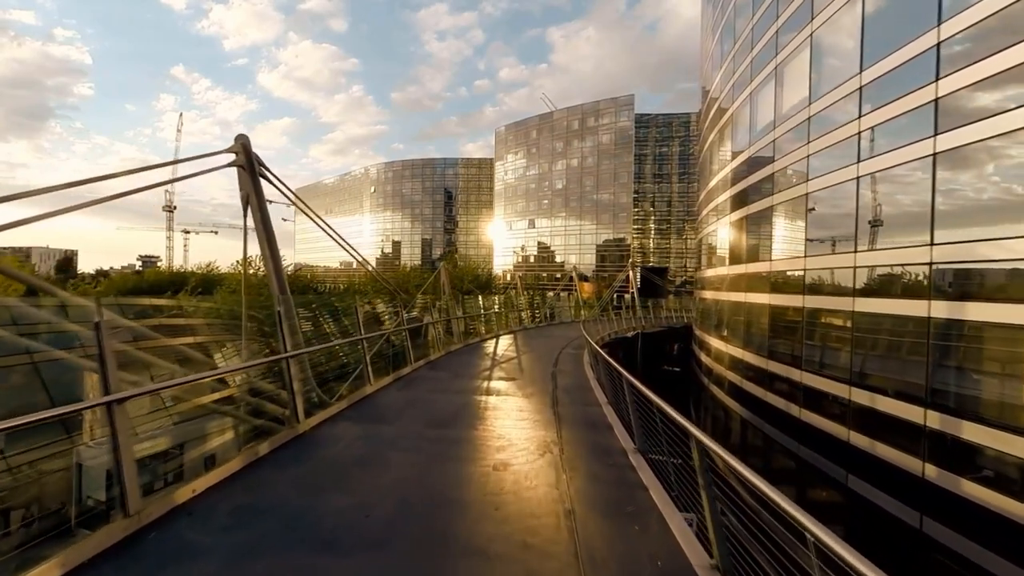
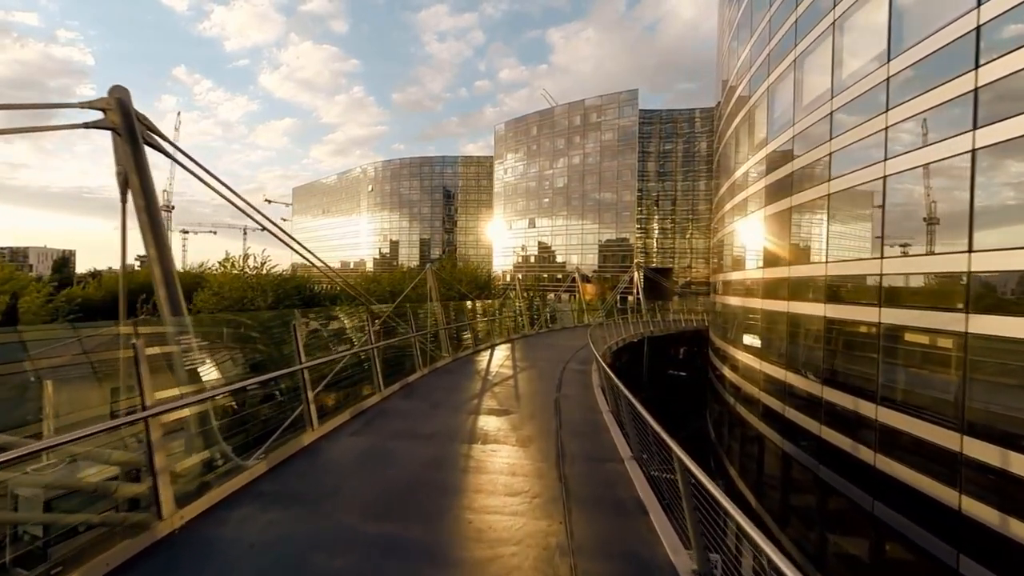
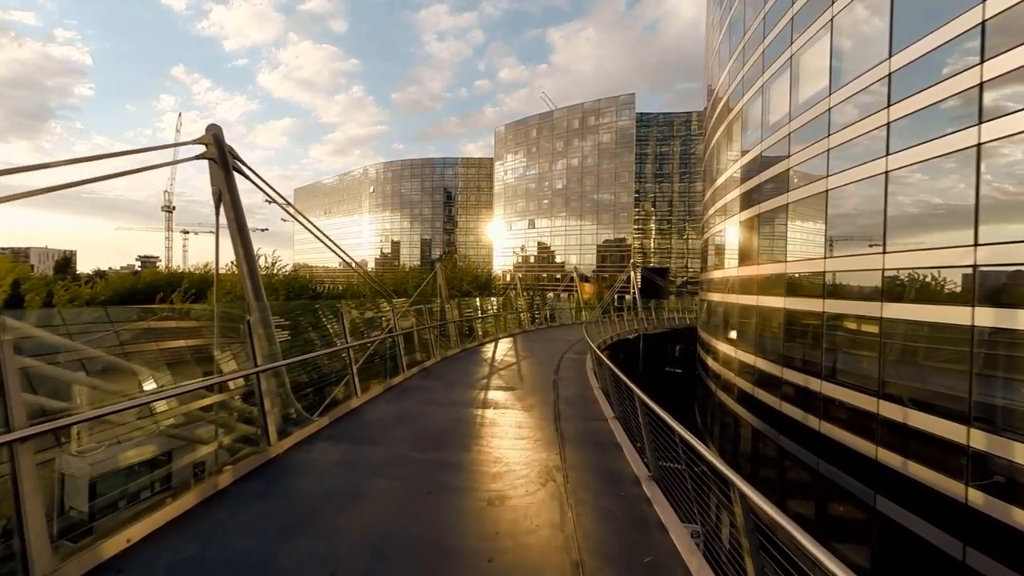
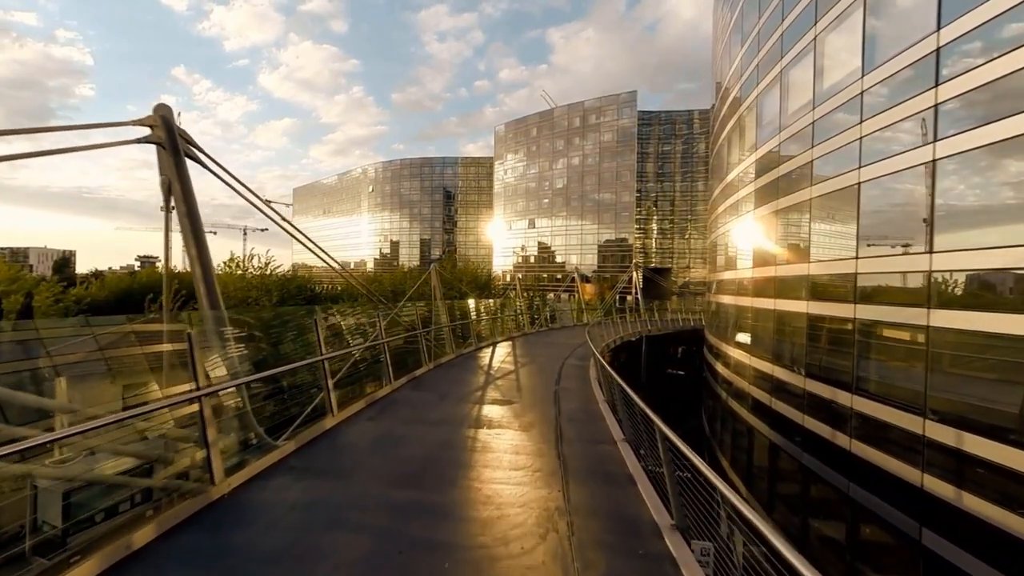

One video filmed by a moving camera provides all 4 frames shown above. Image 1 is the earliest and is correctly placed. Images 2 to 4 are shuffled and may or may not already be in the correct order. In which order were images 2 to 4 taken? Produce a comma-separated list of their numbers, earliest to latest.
3, 4, 2
